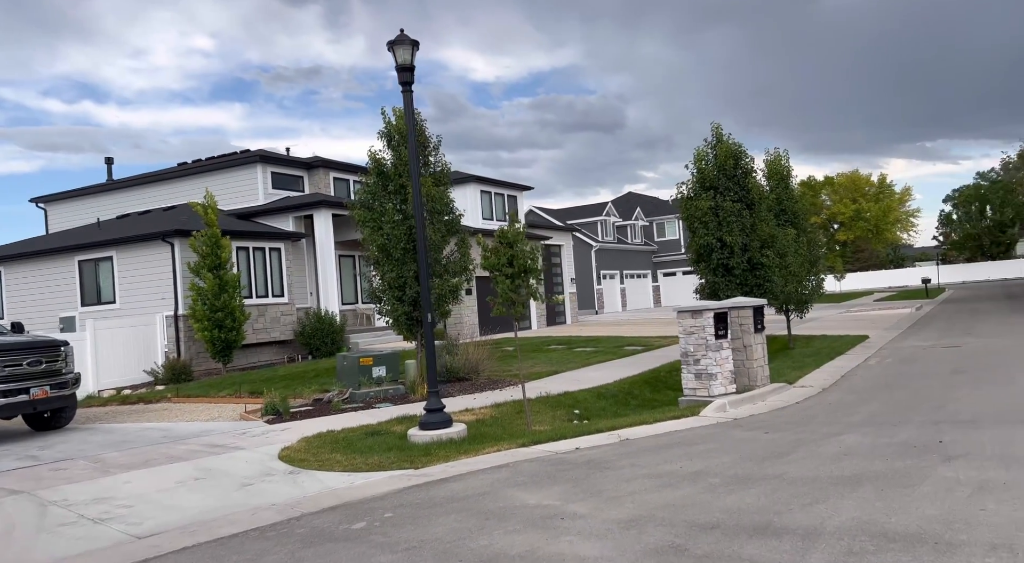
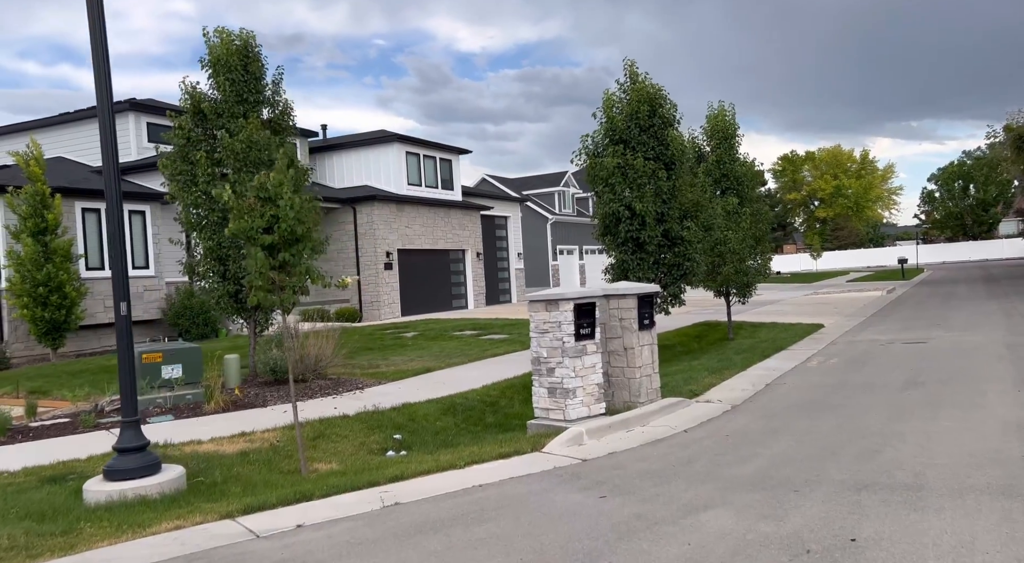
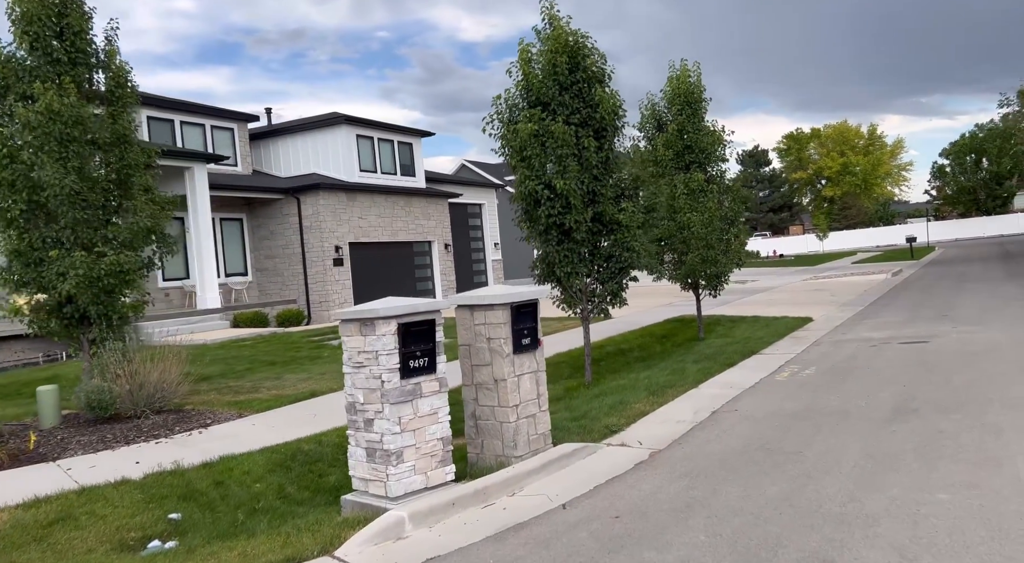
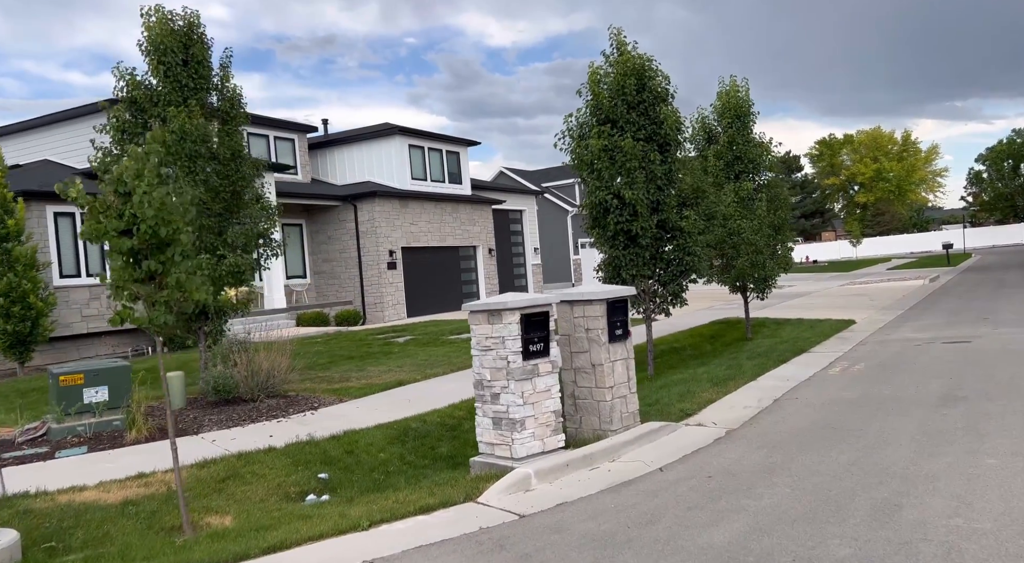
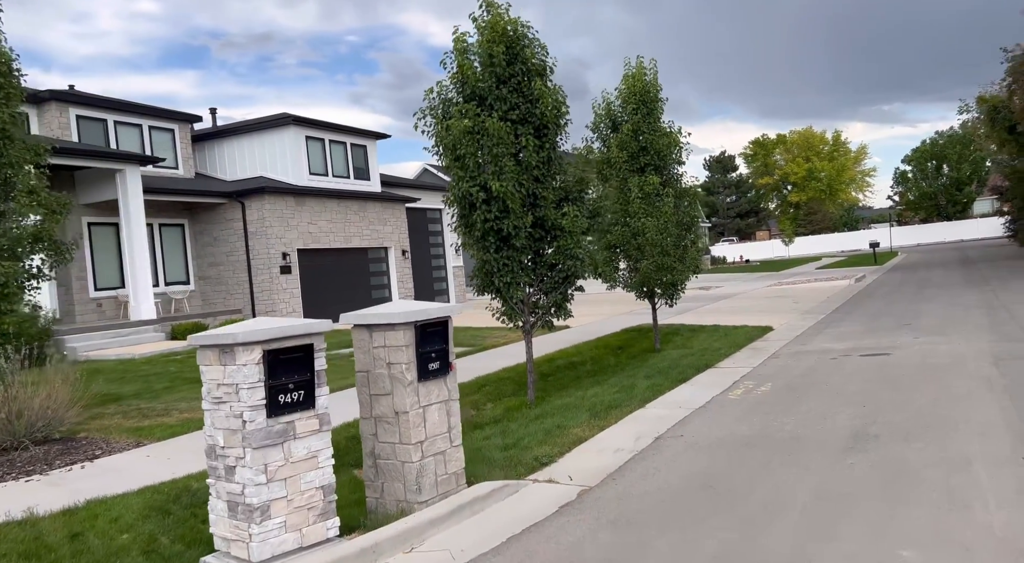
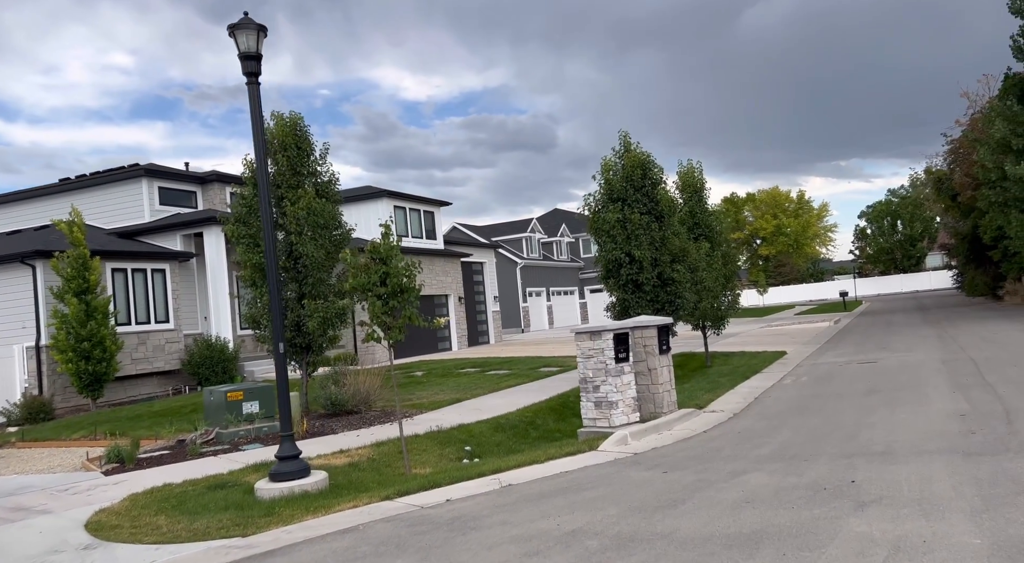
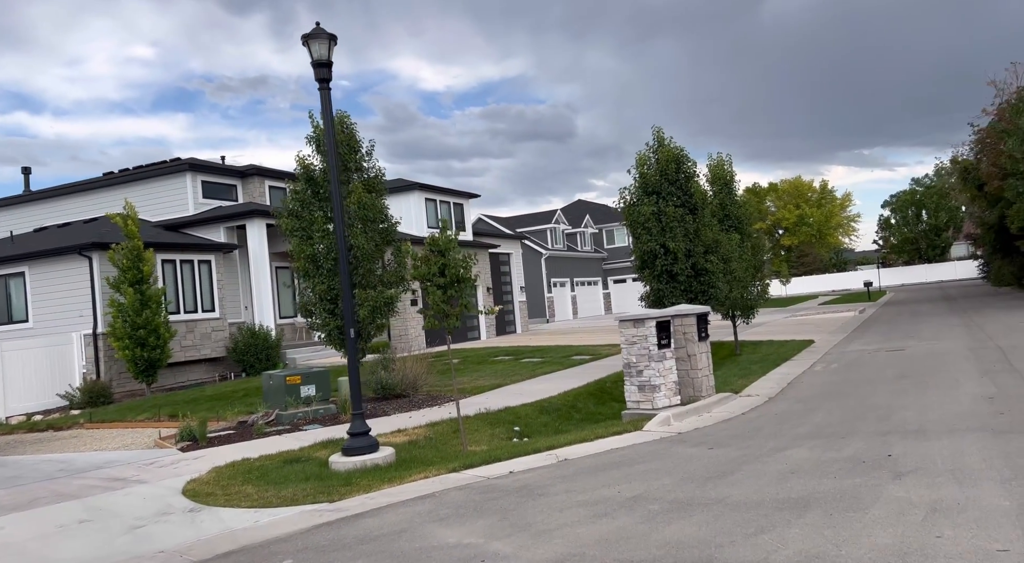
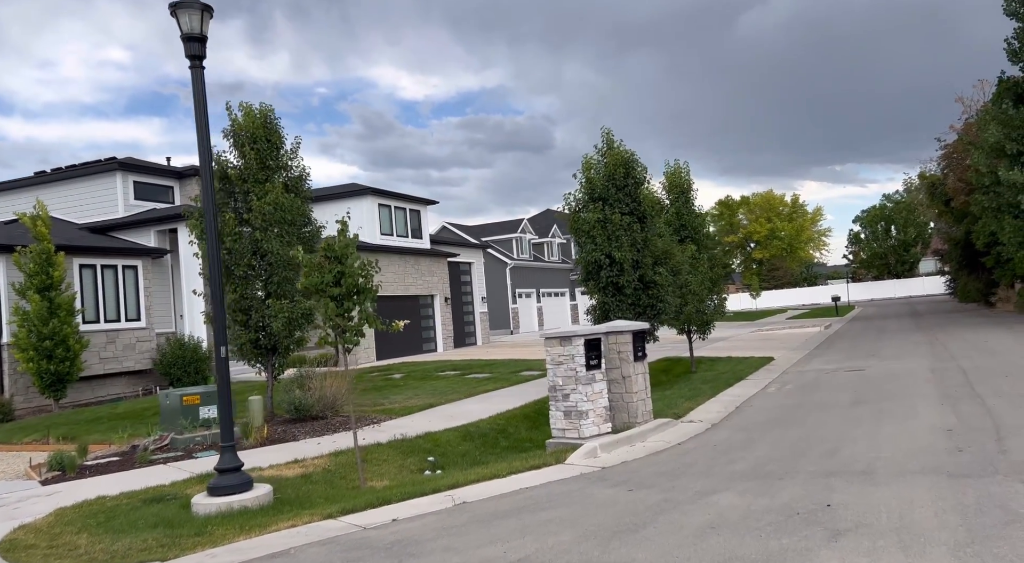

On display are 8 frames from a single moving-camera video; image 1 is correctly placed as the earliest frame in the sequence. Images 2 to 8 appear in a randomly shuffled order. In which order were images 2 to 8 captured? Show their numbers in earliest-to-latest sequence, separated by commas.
7, 6, 8, 2, 4, 3, 5
